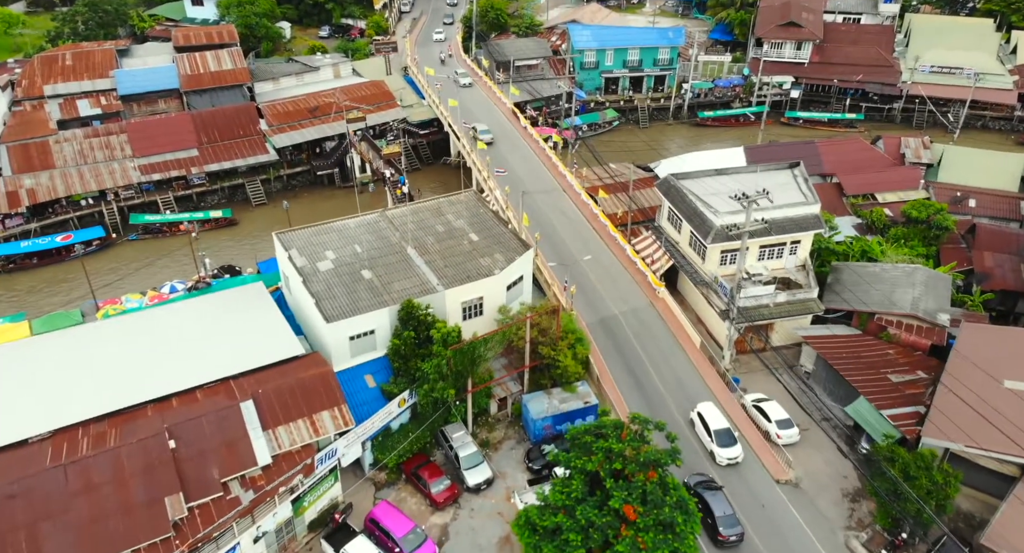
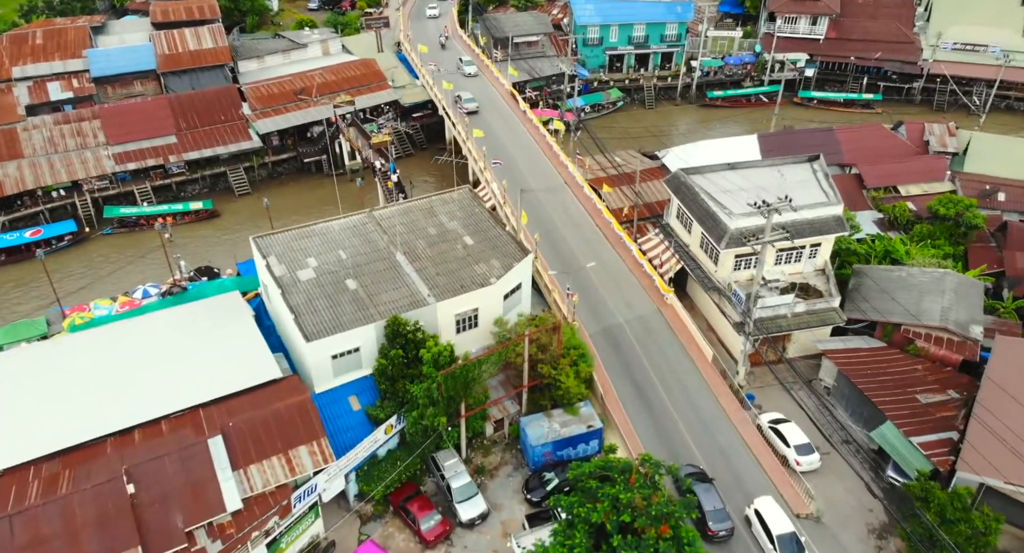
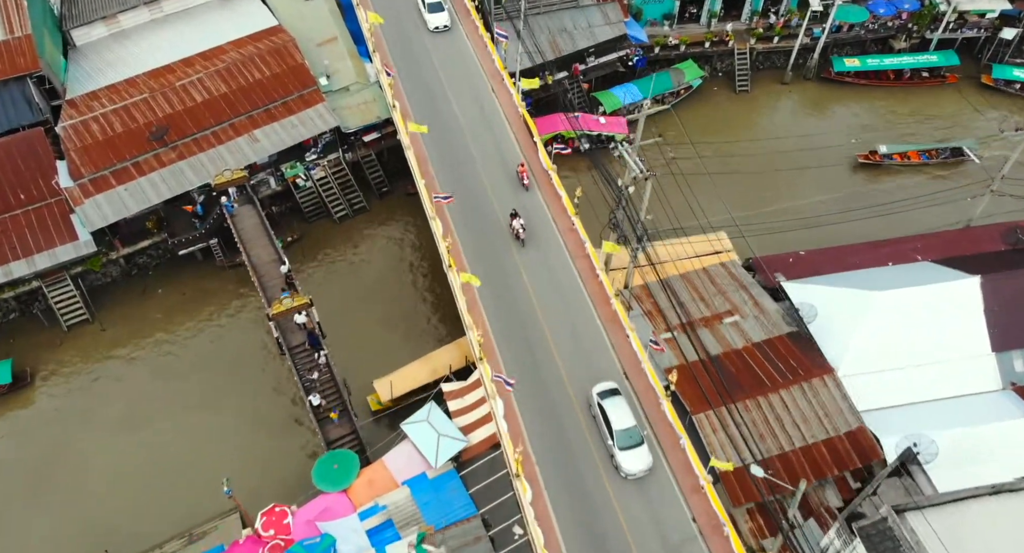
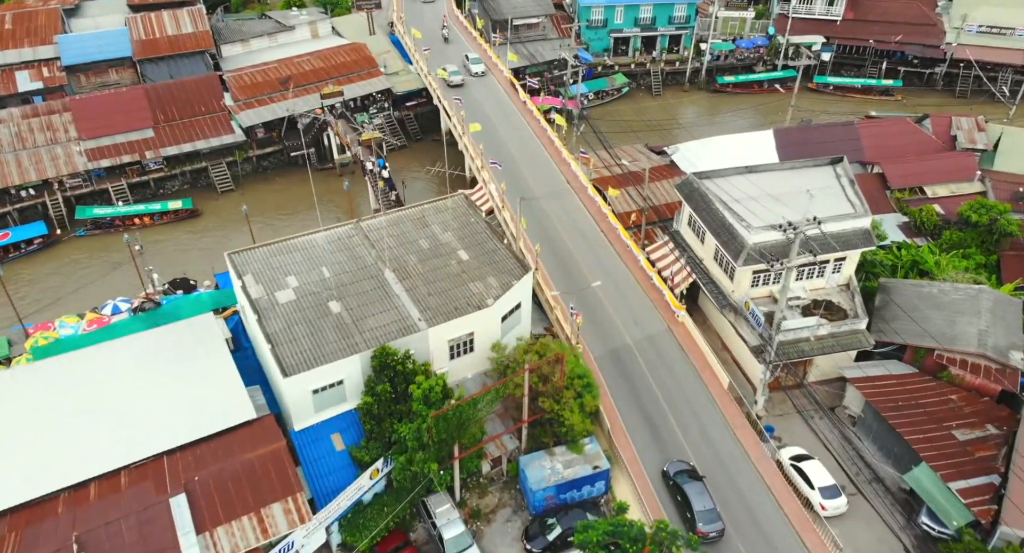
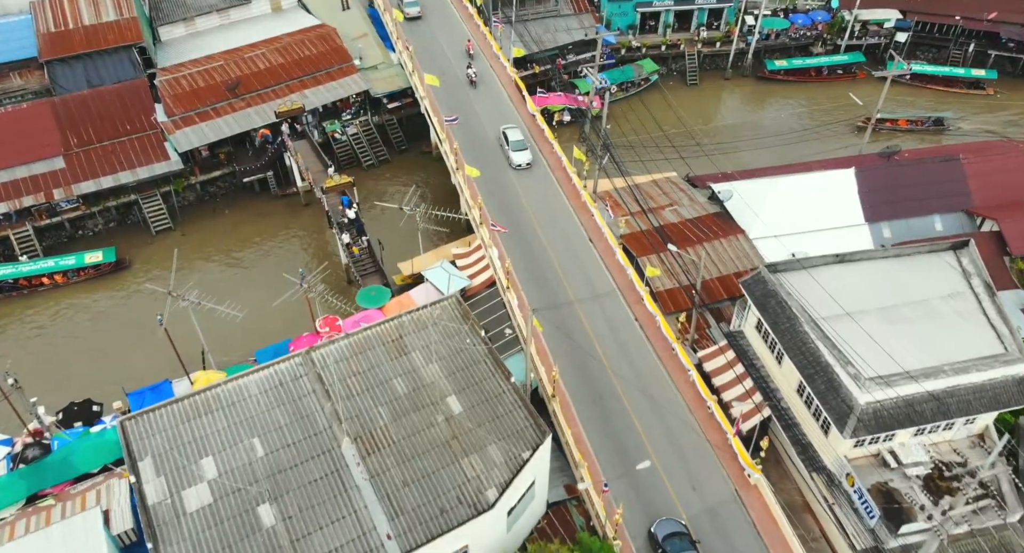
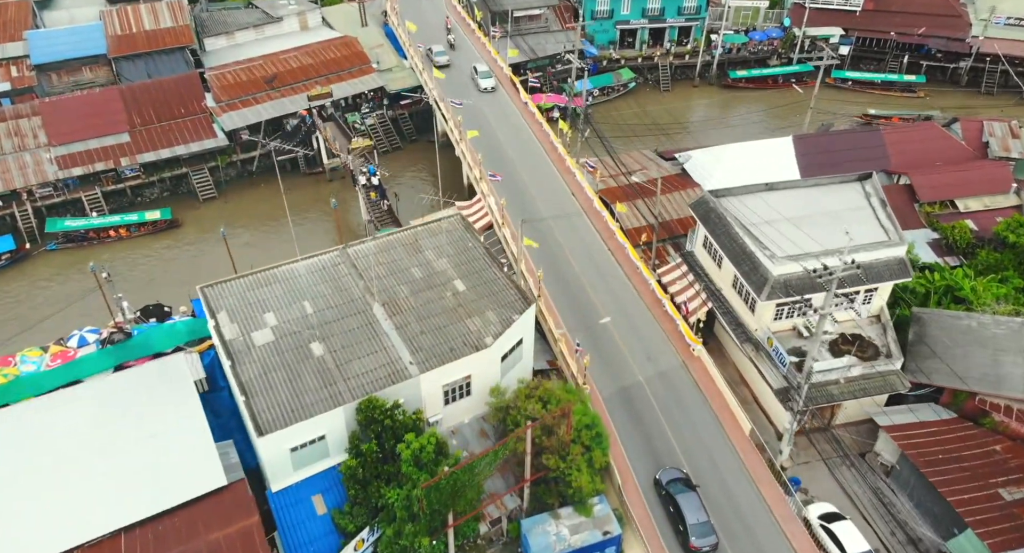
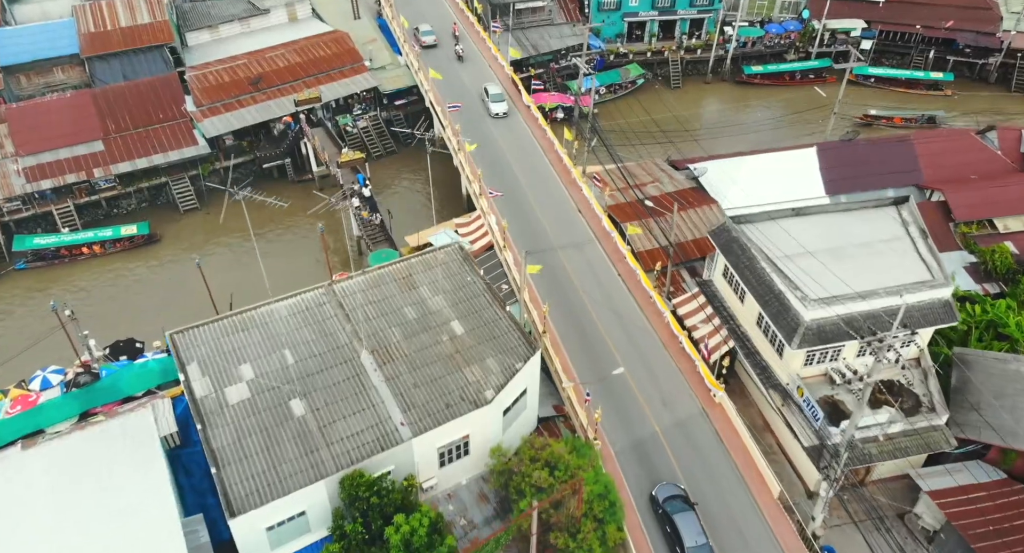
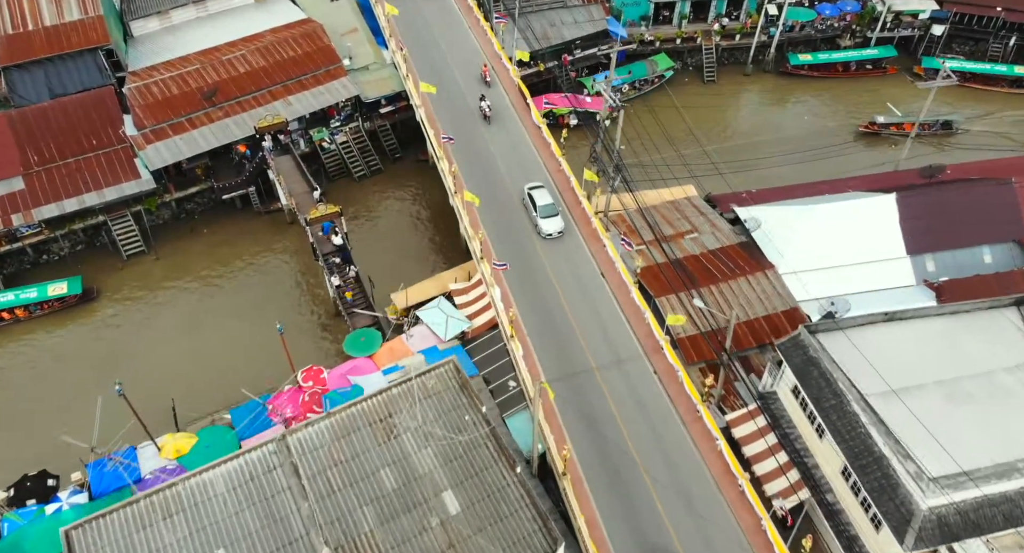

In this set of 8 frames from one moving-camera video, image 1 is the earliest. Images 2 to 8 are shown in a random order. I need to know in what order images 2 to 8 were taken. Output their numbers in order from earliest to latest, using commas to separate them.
2, 4, 6, 7, 5, 8, 3
